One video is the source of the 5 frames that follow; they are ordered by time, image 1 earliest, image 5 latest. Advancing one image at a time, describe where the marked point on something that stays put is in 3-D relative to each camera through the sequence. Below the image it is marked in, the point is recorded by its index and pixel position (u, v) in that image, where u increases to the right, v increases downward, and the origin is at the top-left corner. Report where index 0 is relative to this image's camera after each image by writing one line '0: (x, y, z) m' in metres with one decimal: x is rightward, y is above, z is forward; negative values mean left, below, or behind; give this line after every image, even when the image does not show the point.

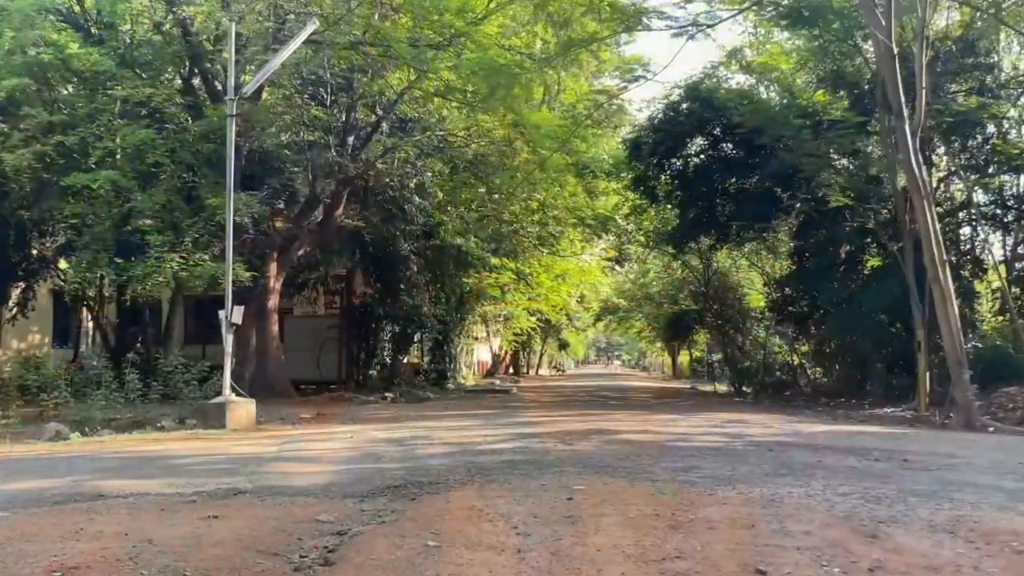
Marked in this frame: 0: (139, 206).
0: (-7.8, +1.7, +18.5) m
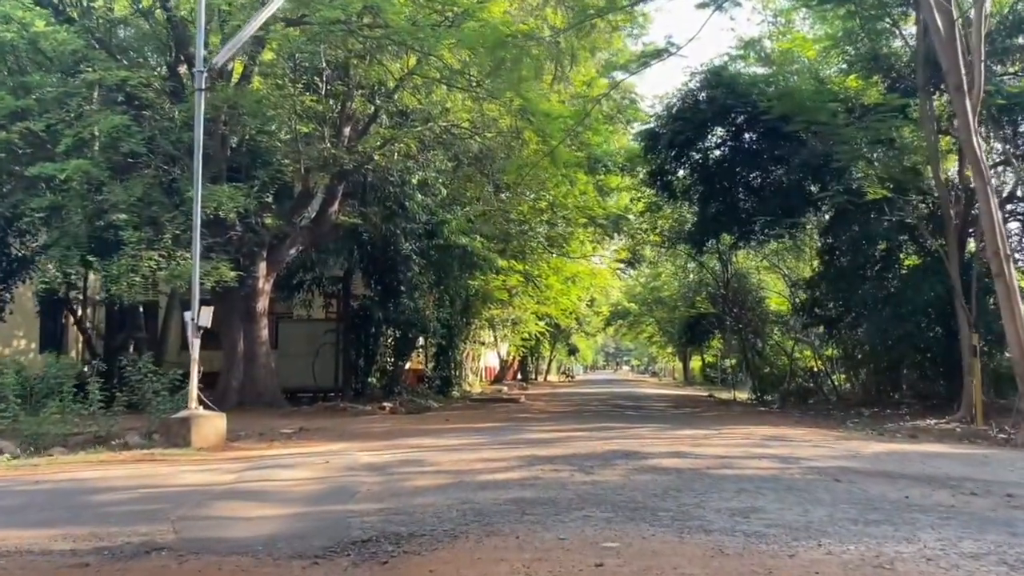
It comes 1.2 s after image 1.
0: (-7.7, +1.7, +16.9) m
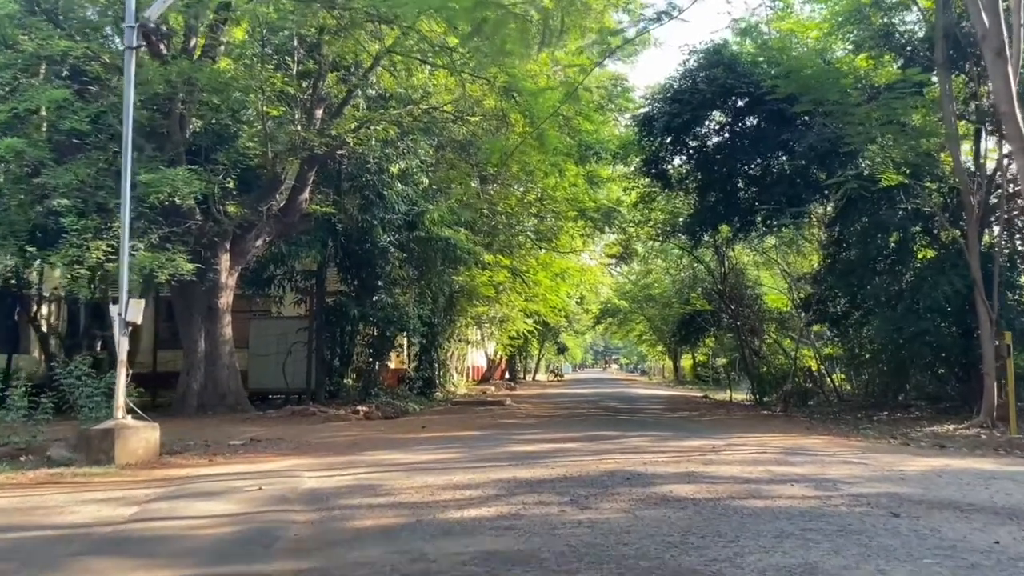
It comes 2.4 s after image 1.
0: (-8.0, +1.9, +15.3) m
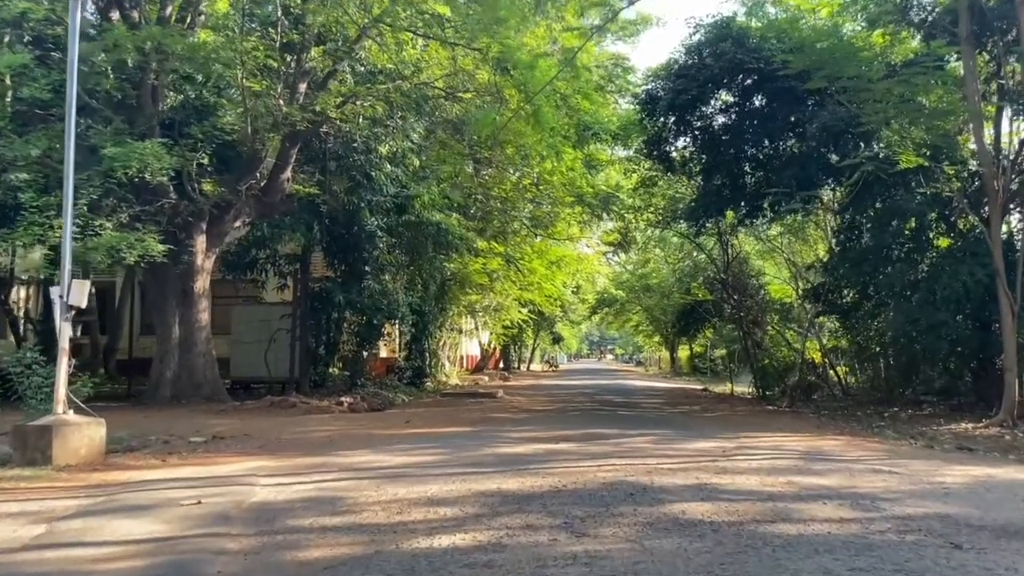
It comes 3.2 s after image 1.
0: (-8.1, +2.2, +14.2) m
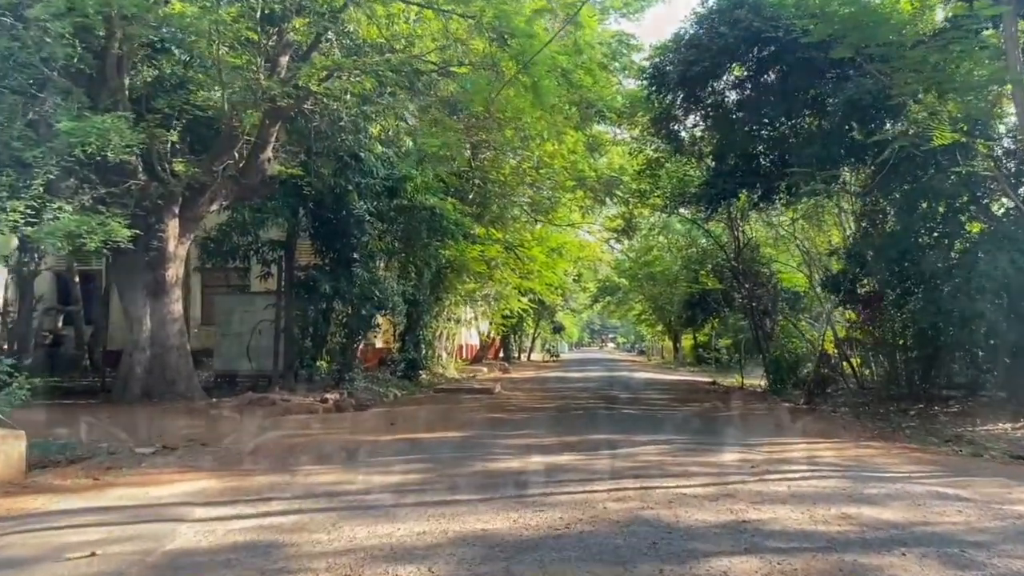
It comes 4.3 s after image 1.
0: (-8.1, +2.3, +12.8) m
